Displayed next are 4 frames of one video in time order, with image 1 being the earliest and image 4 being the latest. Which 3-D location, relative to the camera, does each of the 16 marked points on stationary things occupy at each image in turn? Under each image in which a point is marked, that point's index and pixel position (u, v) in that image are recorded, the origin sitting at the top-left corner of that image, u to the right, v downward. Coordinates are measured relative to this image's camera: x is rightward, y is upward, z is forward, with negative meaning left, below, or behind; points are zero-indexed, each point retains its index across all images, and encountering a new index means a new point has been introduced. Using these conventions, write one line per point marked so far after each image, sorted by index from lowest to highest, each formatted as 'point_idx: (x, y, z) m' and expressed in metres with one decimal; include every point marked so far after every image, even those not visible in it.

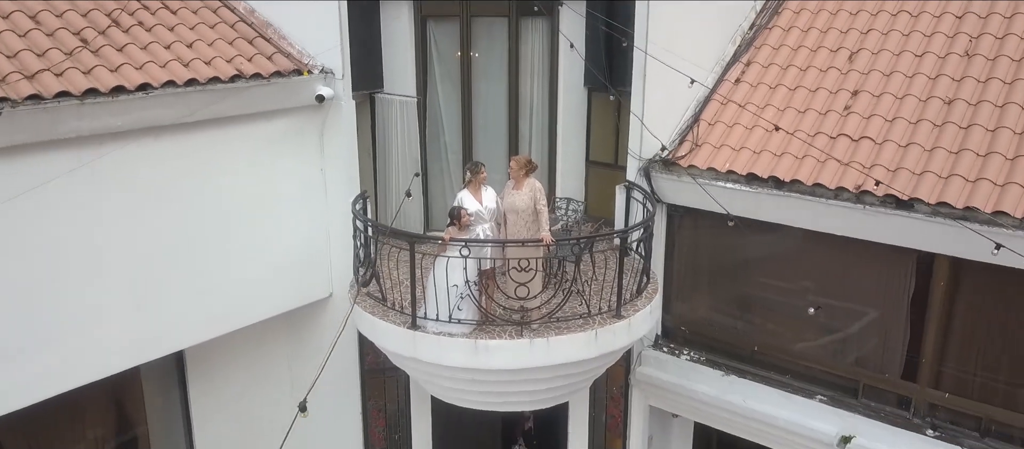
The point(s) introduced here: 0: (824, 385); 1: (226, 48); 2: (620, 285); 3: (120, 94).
0: (+3.3, -1.7, +8.2) m
1: (-2.9, +1.8, +7.8) m
2: (+1.0, -0.6, +7.5) m
3: (-3.4, +1.1, +6.7) m
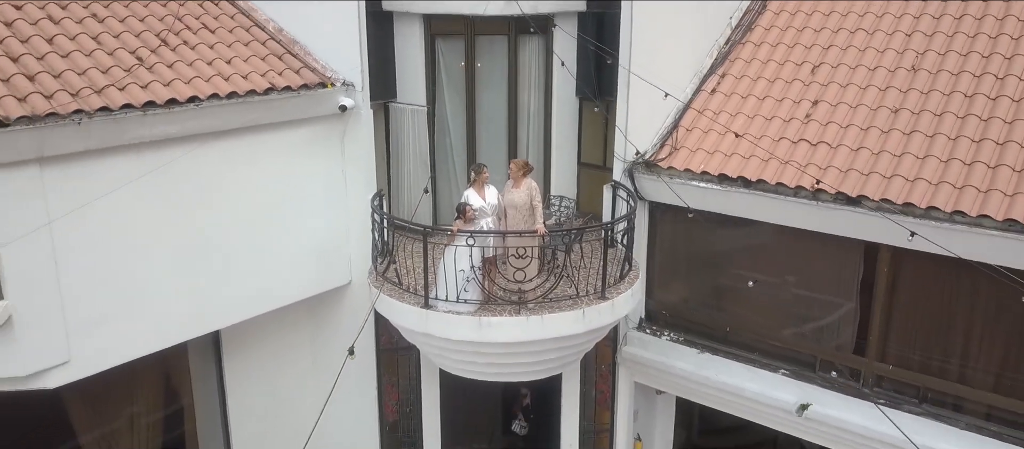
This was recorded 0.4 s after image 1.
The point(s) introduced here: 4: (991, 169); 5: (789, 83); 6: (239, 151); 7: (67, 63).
0: (+3.3, -1.6, +9.3) m
1: (-2.9, +1.8, +8.9) m
2: (+1.0, -0.5, +8.6) m
3: (-3.4, +1.2, +7.8) m
4: (+4.9, +0.6, +7.9) m
5: (+3.5, +1.8, +9.9) m
6: (-3.0, +0.8, +8.6) m
7: (-4.5, +1.6, +7.8) m
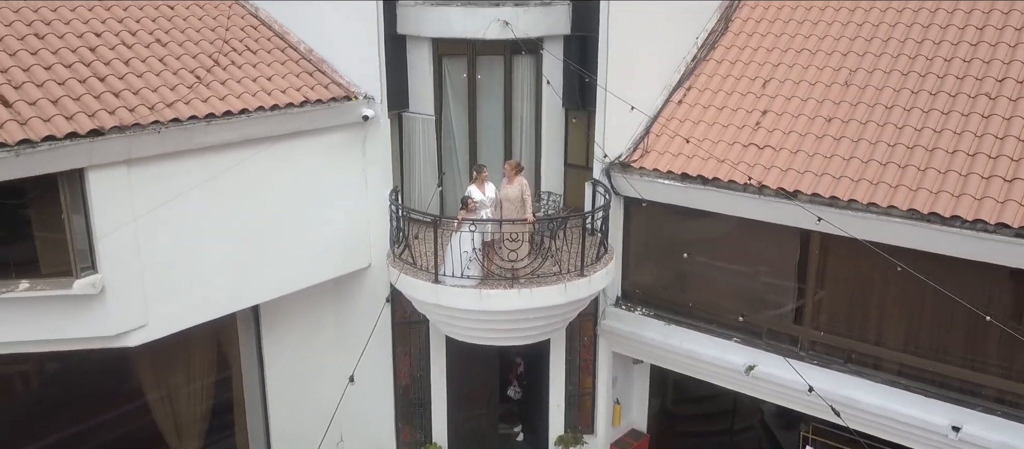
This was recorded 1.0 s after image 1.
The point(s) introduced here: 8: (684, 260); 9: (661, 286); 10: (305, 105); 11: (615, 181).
0: (+3.2, -1.5, +11.0) m
1: (-3.0, +2.0, +10.6) m
2: (+1.0, -0.4, +10.3) m
3: (-3.5, +1.3, +9.5) m
4: (+4.8, +0.7, +9.7) m
5: (+3.5, +1.9, +11.6) m
6: (-3.1, +1.0, +10.3) m
7: (-4.5, +1.7, +9.5) m
8: (+2.5, -0.5, +11.4) m
9: (+2.3, -0.9, +11.7) m
10: (-2.7, +1.6, +10.3) m
11: (+1.6, +0.6, +11.6) m
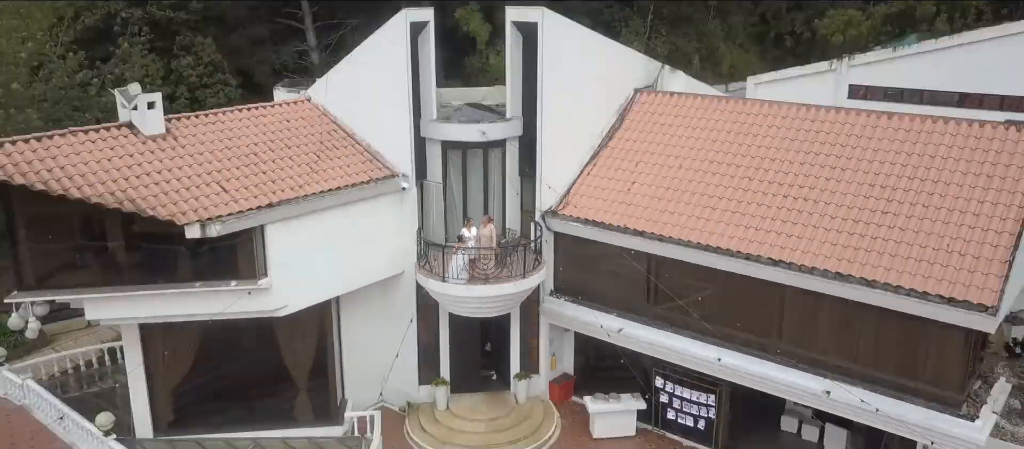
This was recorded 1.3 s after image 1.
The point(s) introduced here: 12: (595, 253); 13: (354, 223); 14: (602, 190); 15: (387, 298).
0: (+2.6, -2.1, +19.1) m
1: (-3.6, +1.4, +18.7) m
2: (+0.4, -1.0, +18.4) m
3: (-4.1, +0.7, +17.6) m
4: (+4.2, +0.1, +17.8) m
5: (+2.8, +1.3, +19.7) m
6: (-3.7, +0.4, +18.4) m
7: (-5.1, +1.2, +17.6) m
8: (+1.9, -1.1, +19.5) m
9: (+1.7, -1.5, +19.8) m
10: (-3.3, +1.0, +18.4) m
11: (+1.0, +0.1, +19.7) m
12: (+2.1, -0.7, +19.3) m
13: (-3.7, +0.1, +18.4) m
14: (+2.3, +0.9, +19.6) m
15: (-3.2, -1.9, +20.1) m
